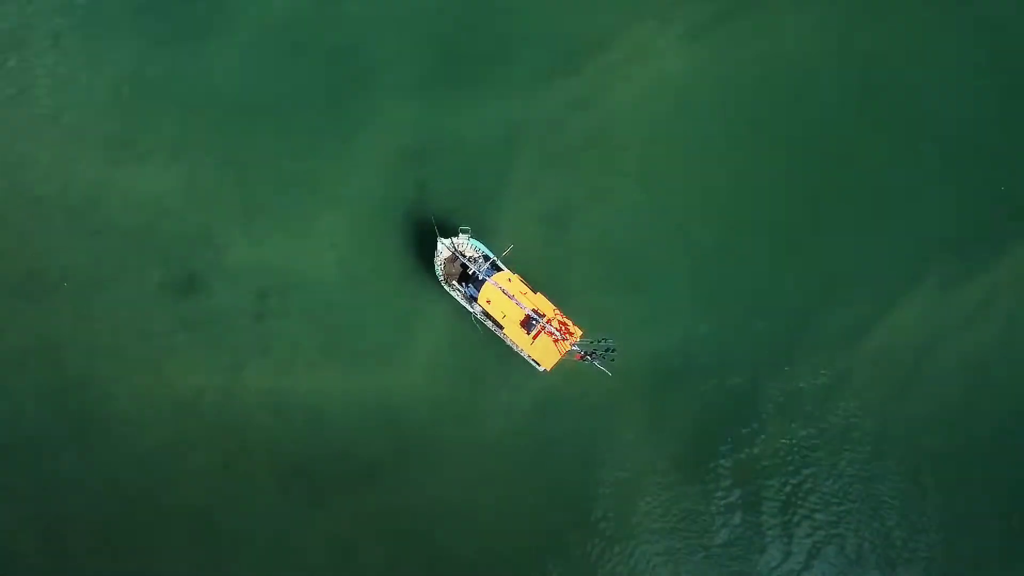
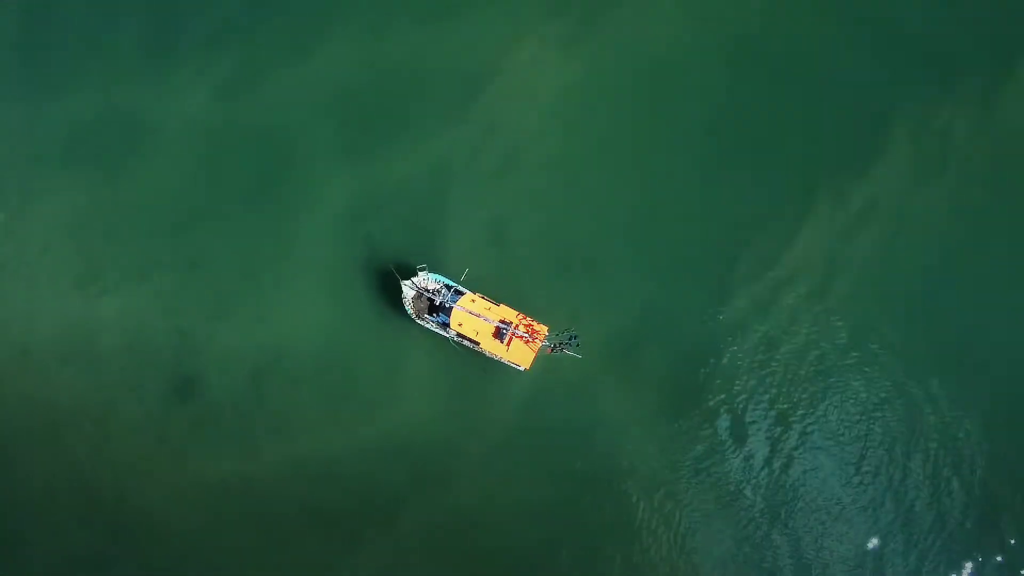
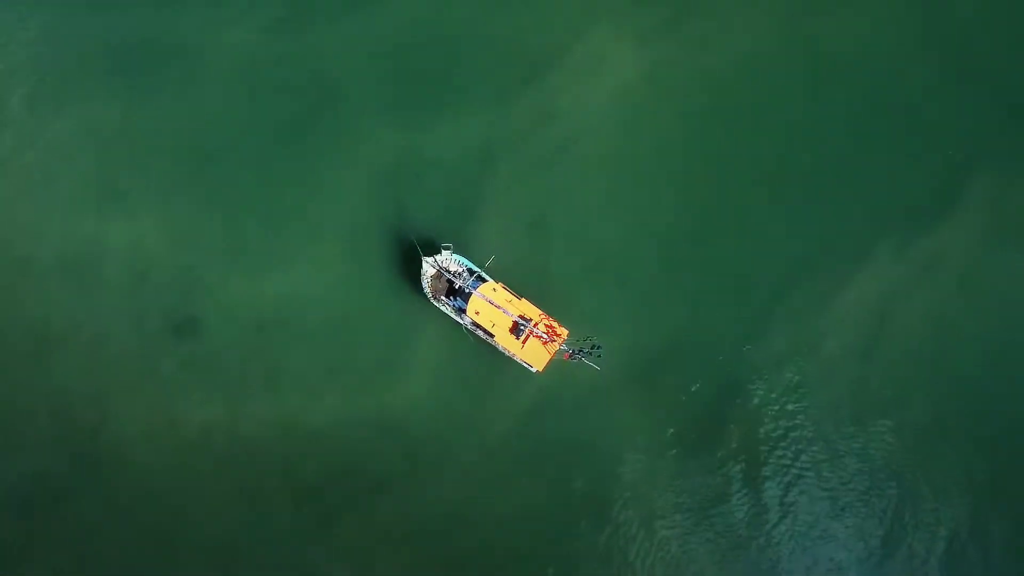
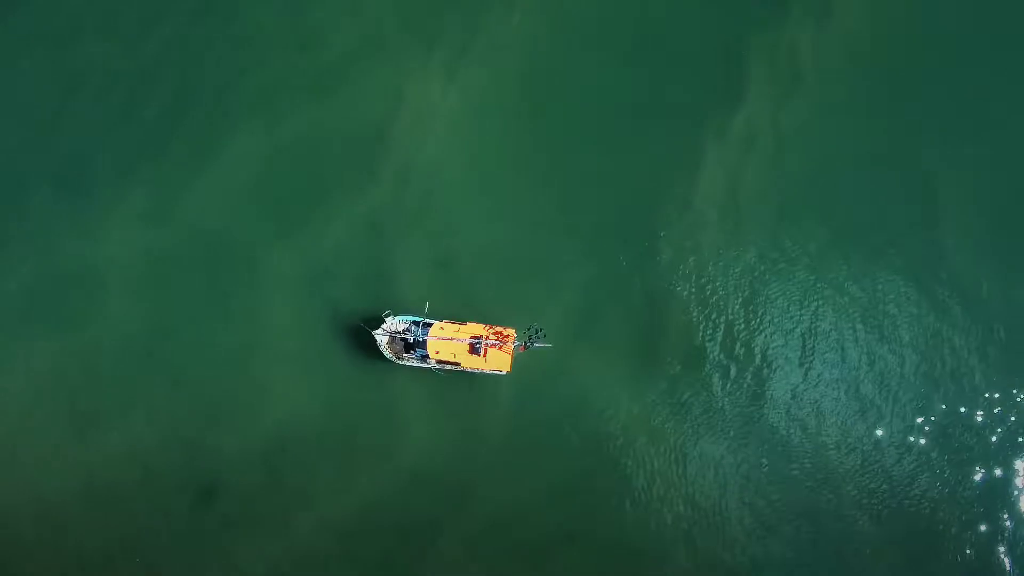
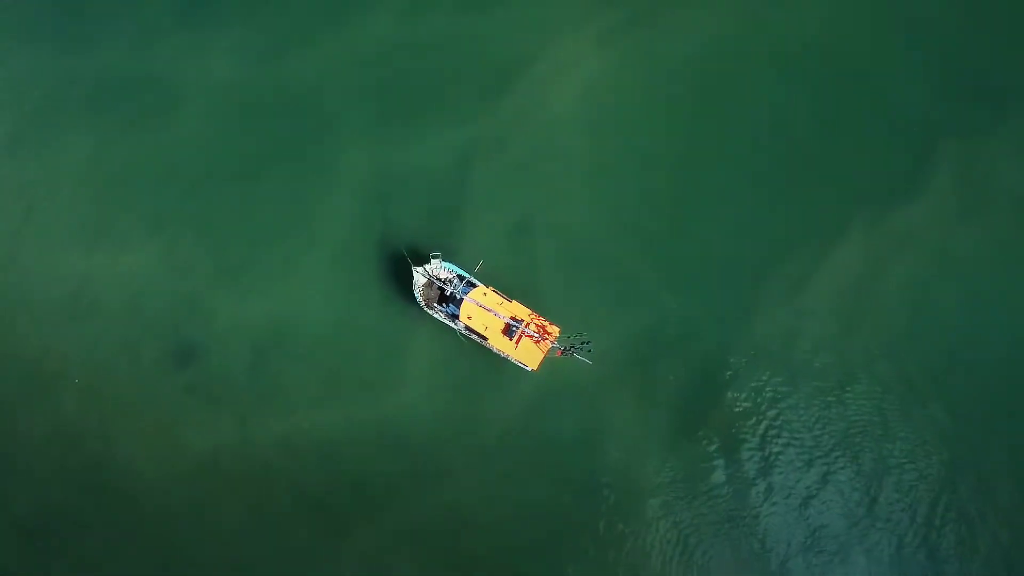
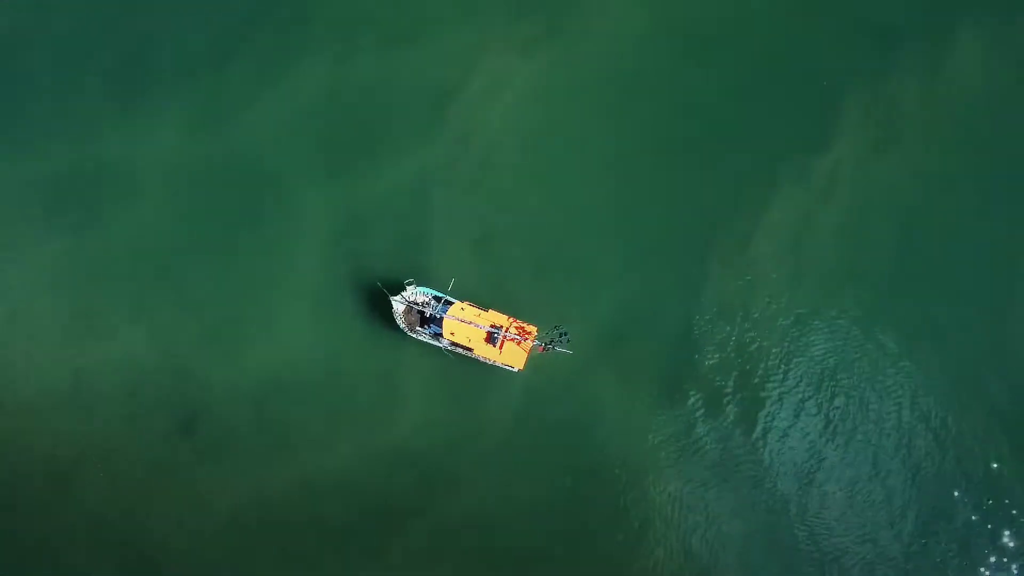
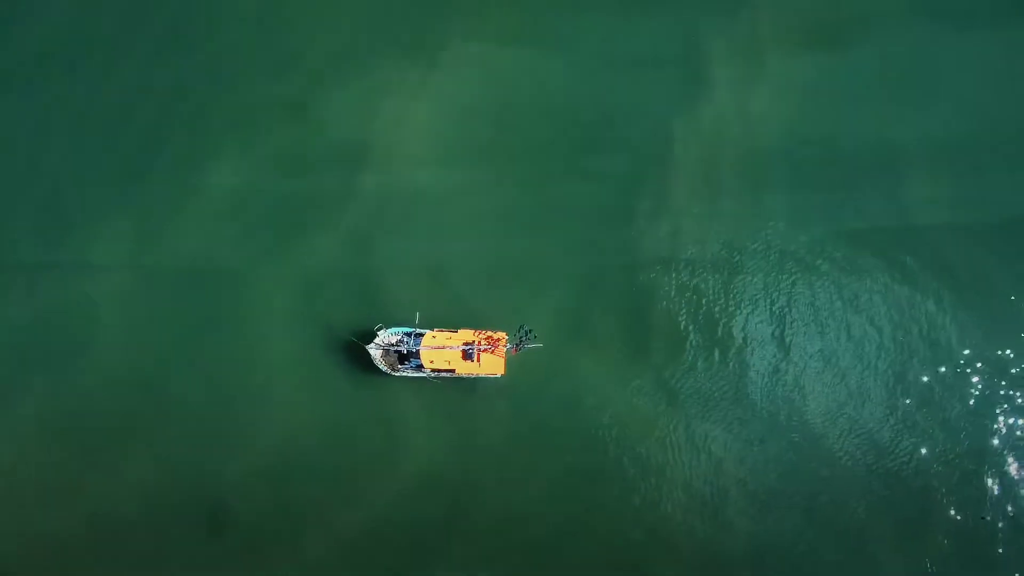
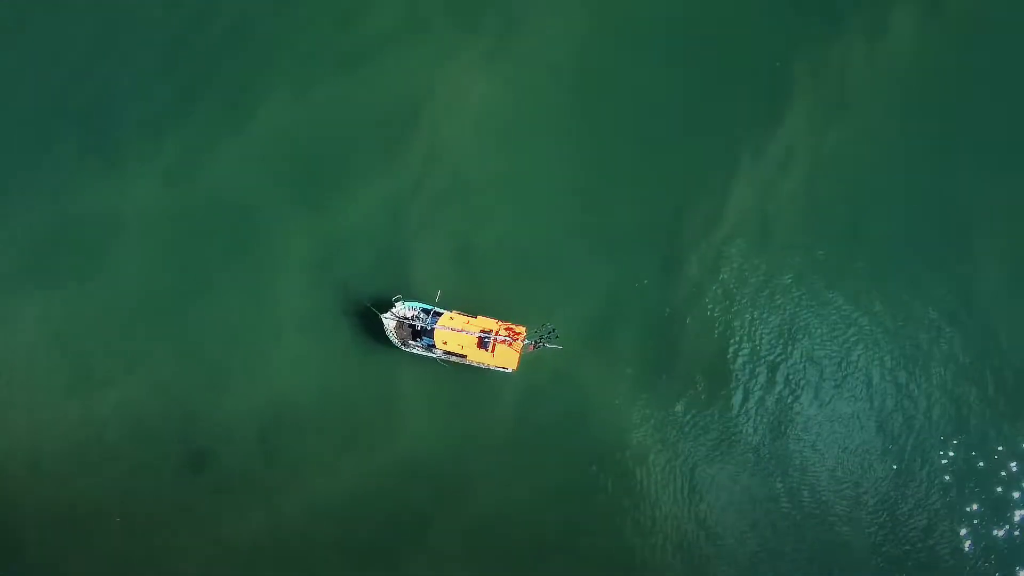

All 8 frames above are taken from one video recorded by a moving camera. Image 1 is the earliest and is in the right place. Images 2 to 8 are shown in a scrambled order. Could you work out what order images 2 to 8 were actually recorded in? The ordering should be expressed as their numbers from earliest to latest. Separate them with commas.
3, 5, 2, 6, 8, 4, 7
